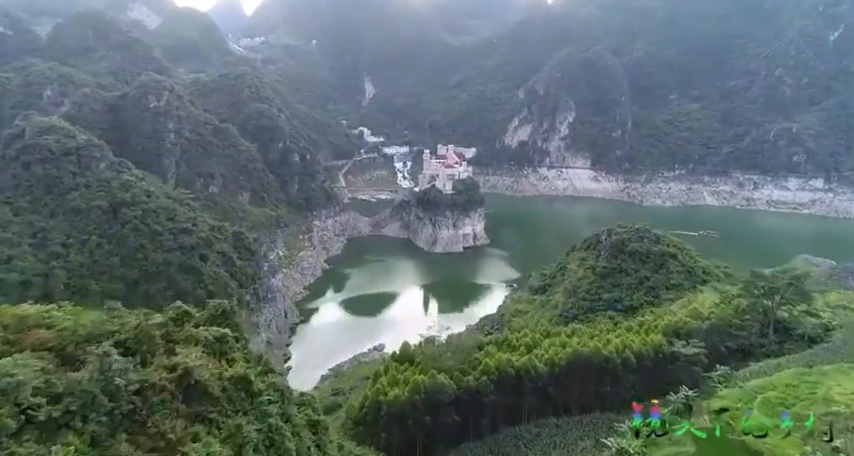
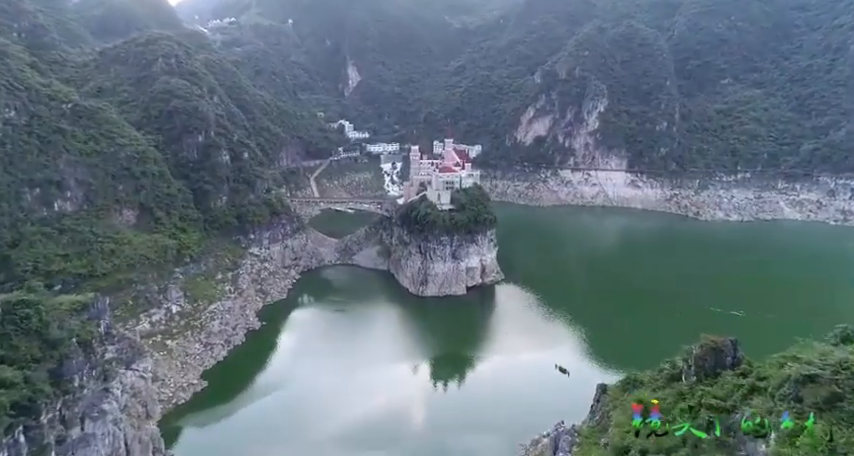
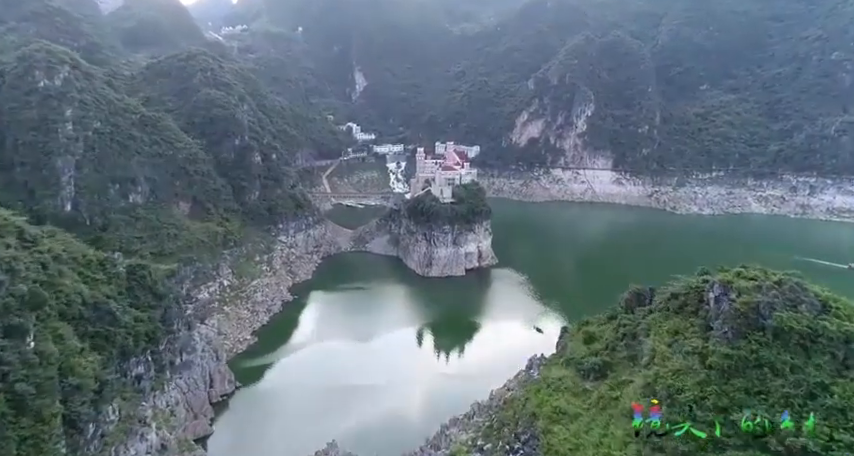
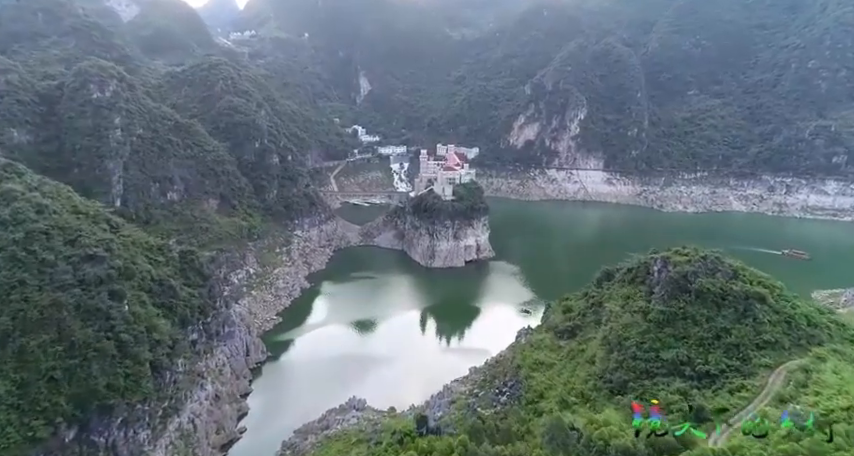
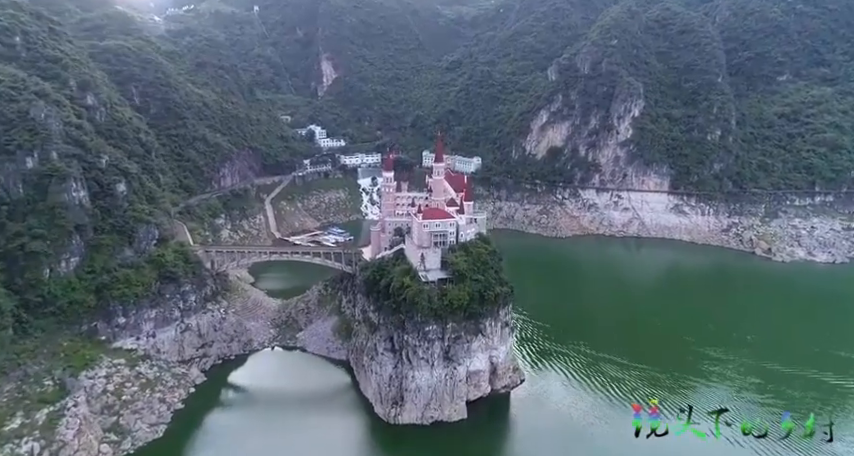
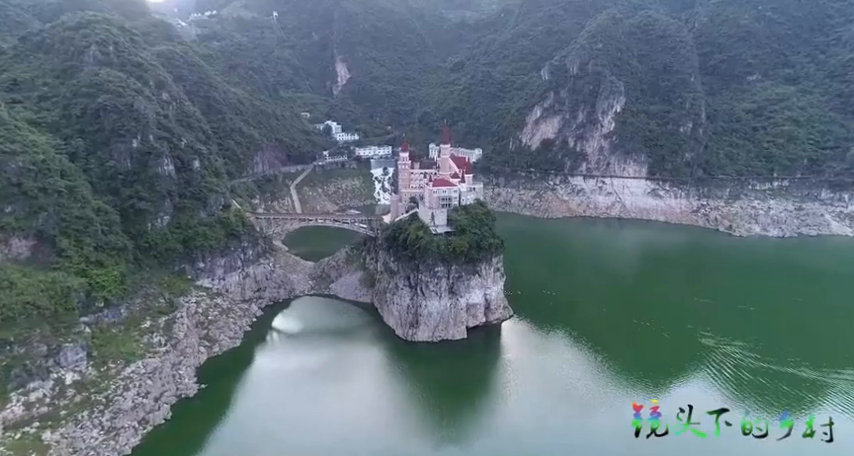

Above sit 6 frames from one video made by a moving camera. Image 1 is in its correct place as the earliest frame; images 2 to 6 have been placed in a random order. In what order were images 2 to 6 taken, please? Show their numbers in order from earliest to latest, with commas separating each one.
4, 3, 2, 6, 5
